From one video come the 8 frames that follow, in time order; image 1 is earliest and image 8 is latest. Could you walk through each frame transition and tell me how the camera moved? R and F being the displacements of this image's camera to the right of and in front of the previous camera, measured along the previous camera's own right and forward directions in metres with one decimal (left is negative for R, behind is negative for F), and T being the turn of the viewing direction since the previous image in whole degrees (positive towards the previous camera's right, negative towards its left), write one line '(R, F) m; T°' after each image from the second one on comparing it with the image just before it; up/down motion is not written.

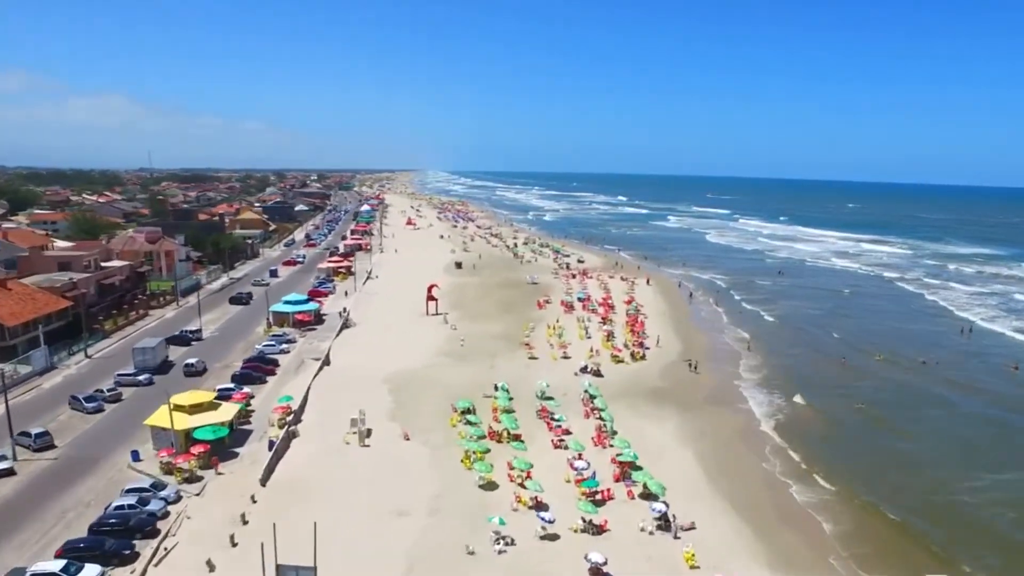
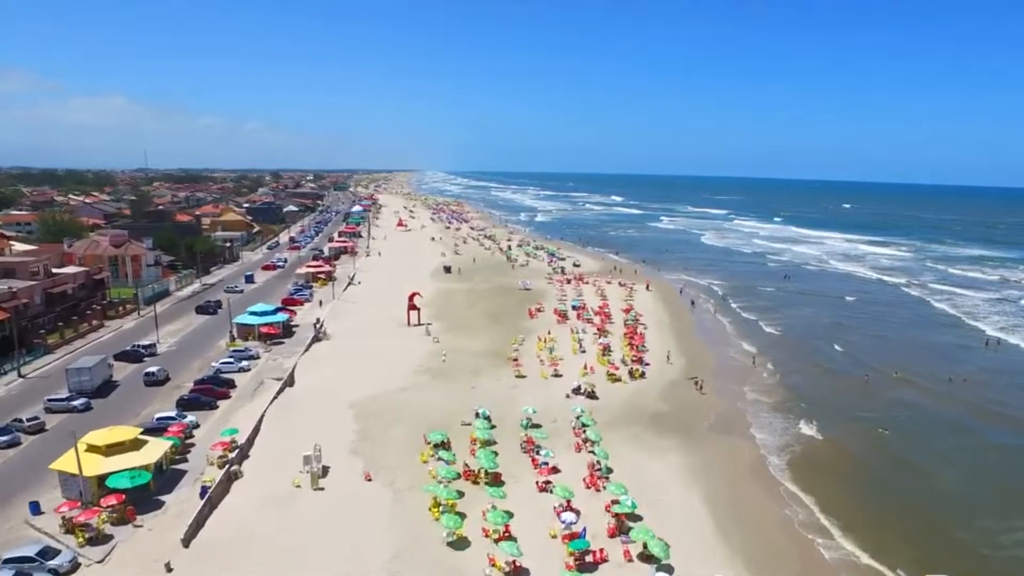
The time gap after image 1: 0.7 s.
(+0.6, +3.2) m; 0°
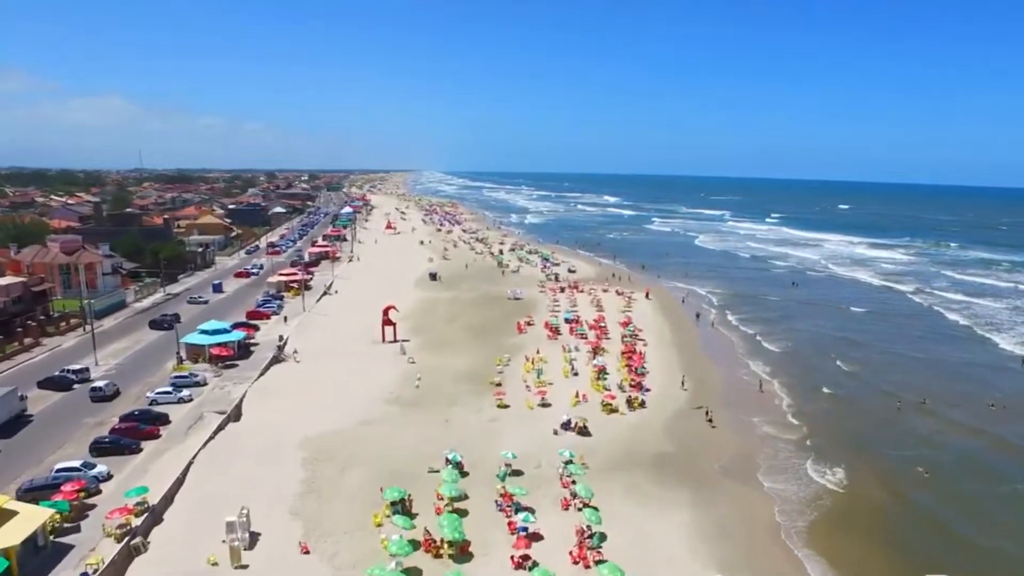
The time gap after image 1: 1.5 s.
(+0.7, +3.8) m; 0°
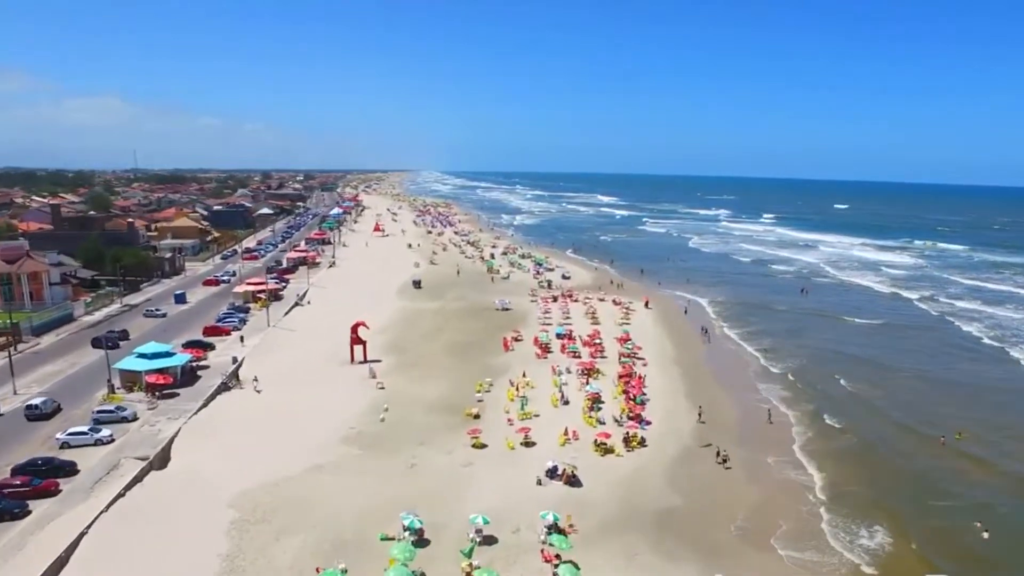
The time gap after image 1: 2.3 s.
(+0.7, +3.9) m; 0°
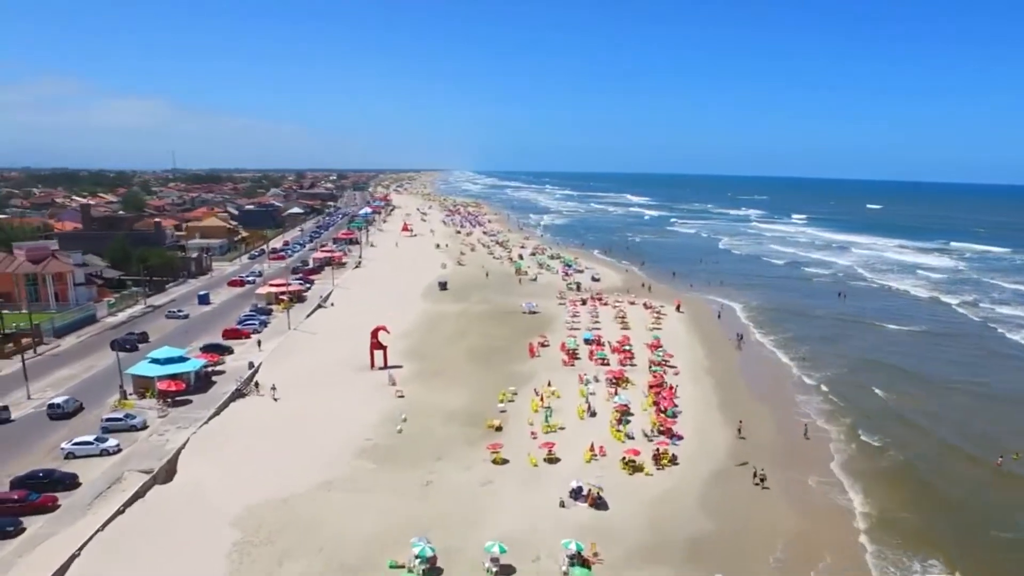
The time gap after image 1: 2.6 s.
(+0.2, +1.4) m; -3°
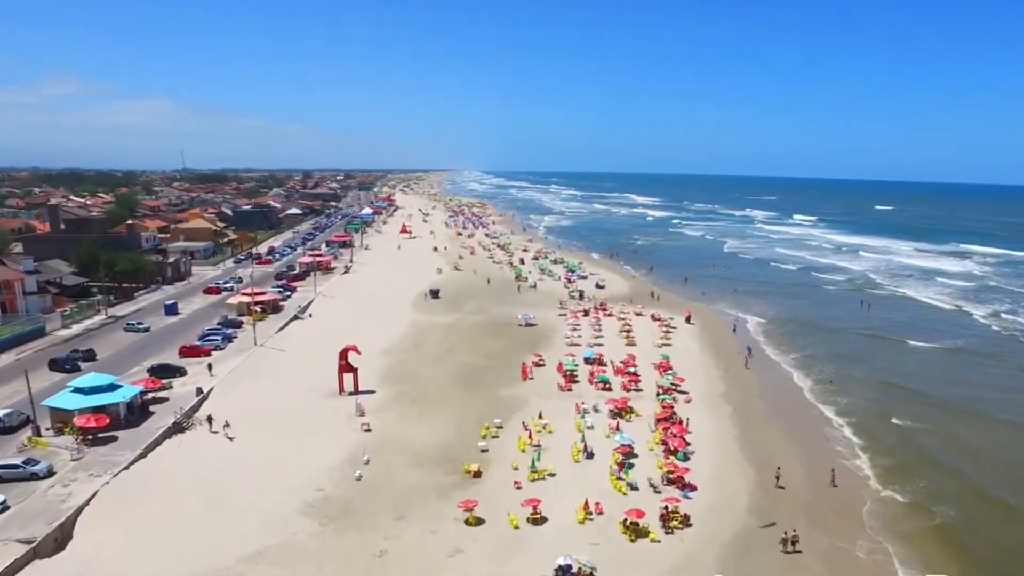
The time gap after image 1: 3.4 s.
(+0.8, +4.0) m; -1°
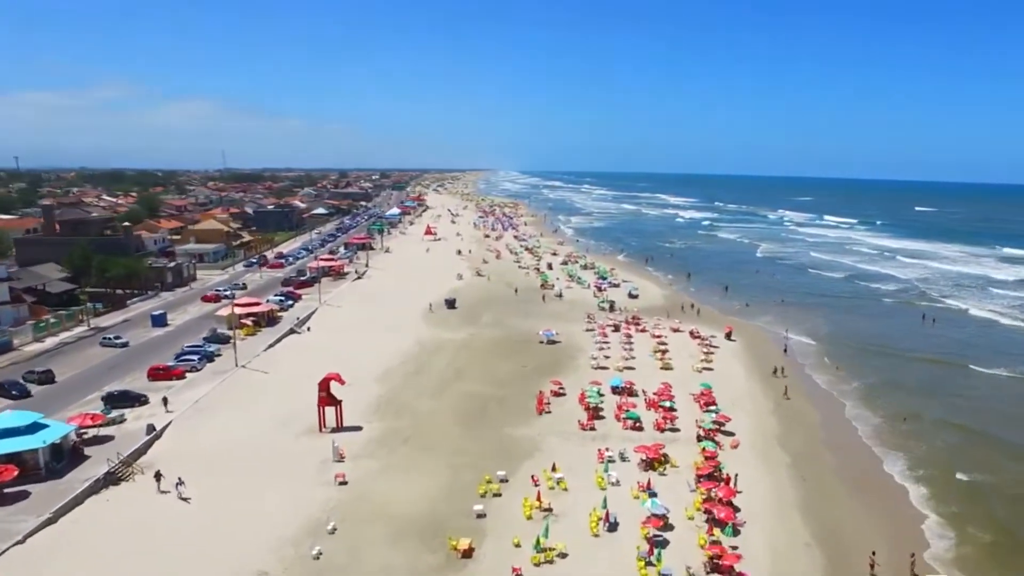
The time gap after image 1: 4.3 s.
(+0.8, +4.6) m; -3°
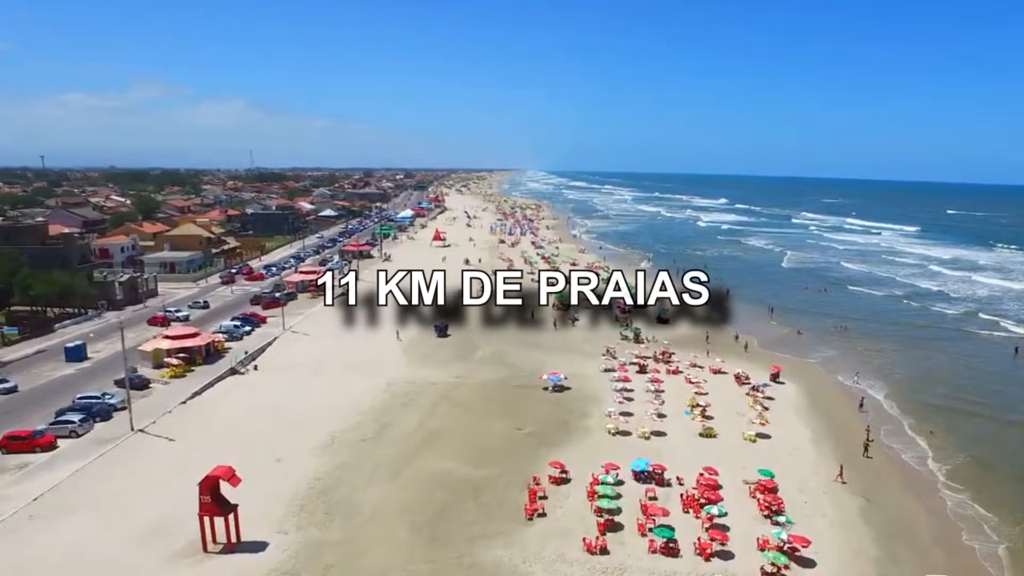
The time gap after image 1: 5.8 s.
(+1.2, +7.9) m; -2°
